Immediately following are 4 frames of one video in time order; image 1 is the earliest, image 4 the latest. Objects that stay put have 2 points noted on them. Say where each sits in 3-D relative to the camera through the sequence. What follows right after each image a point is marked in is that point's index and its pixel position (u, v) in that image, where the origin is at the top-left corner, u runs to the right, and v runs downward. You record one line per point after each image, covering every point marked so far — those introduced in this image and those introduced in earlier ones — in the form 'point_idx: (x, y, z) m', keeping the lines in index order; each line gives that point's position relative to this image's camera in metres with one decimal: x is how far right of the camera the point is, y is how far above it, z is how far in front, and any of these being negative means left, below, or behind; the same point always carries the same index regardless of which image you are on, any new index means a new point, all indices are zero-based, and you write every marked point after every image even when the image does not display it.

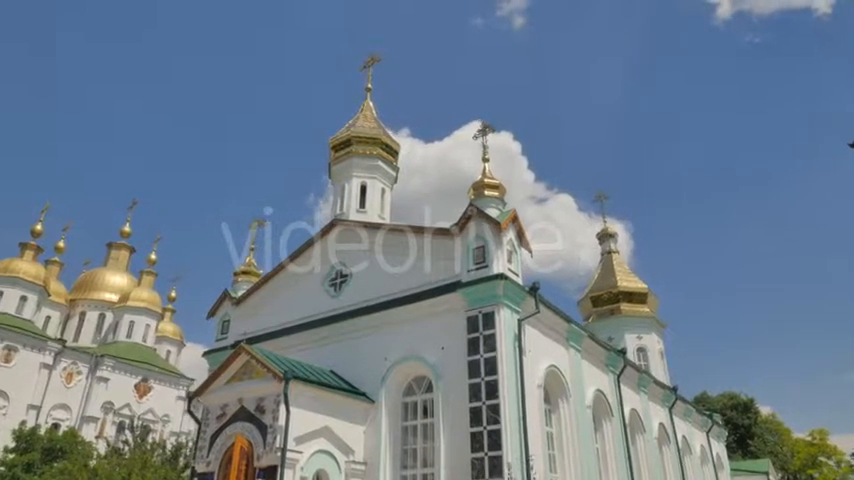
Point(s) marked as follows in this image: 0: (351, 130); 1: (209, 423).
0: (-2.2, +3.4, +18.7) m
1: (-4.8, -4.1, +13.4) m
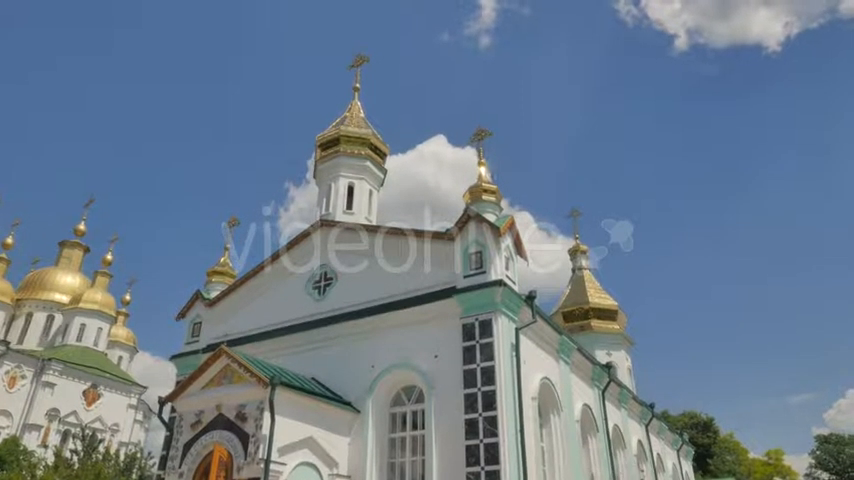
0: (-2.5, +3.3, +18.0) m
1: (-5.0, -3.9, +12.4) m
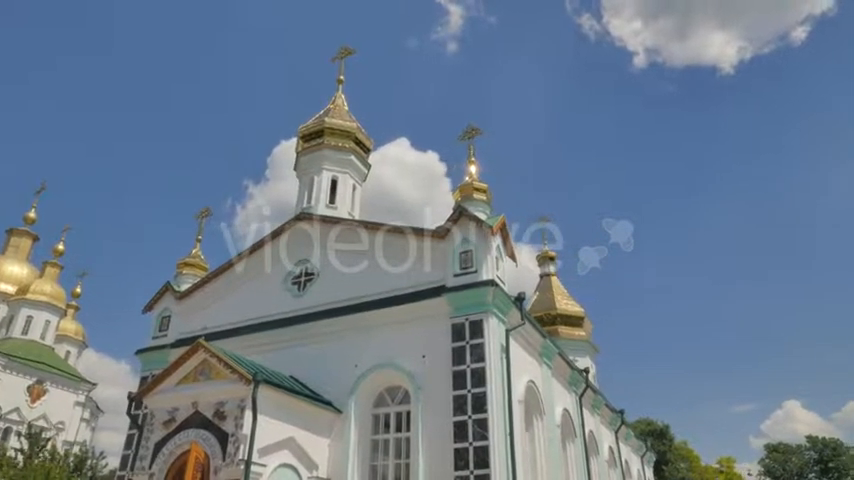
0: (-2.9, +3.4, +17.5) m
1: (-5.3, -3.7, +11.7) m
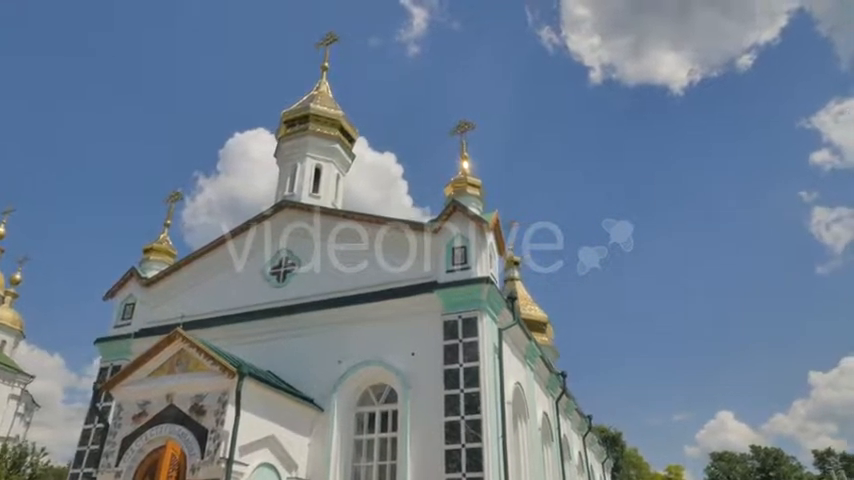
0: (-3.3, +3.7, +16.8) m
1: (-5.5, -3.3, +10.8) m
